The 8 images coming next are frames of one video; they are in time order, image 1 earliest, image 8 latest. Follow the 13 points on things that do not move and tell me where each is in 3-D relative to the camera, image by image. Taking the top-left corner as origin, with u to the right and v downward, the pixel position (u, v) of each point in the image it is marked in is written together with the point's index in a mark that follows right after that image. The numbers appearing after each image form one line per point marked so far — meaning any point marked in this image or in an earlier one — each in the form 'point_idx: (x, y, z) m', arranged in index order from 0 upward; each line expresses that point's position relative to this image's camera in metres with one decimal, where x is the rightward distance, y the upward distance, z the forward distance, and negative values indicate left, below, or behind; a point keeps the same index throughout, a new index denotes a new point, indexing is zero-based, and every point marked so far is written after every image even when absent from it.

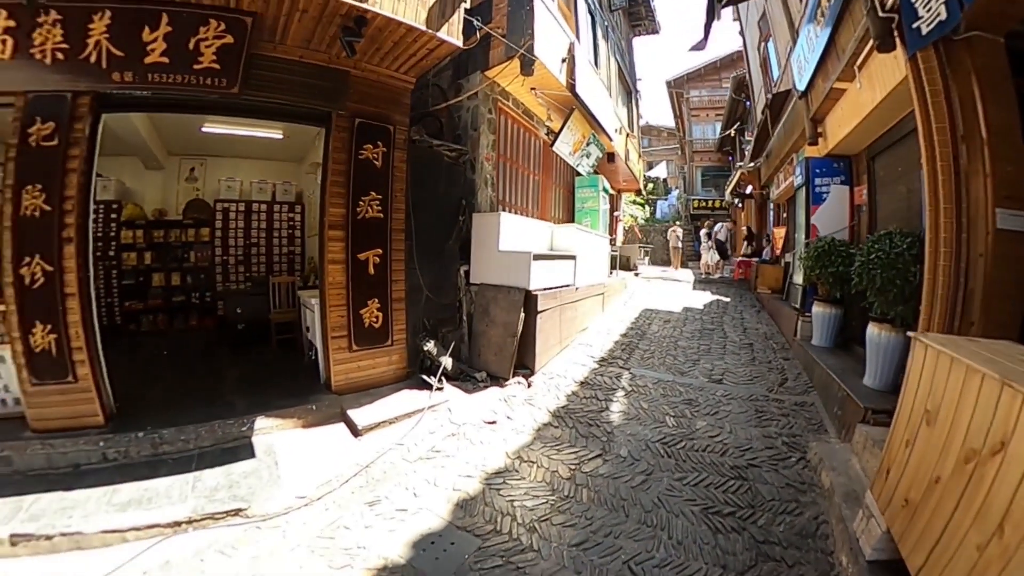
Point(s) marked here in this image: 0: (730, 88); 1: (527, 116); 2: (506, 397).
0: (+5.6, +5.0, +12.2) m
1: (+0.2, +2.3, +6.2) m
2: (-0.1, -1.0, +4.5) m
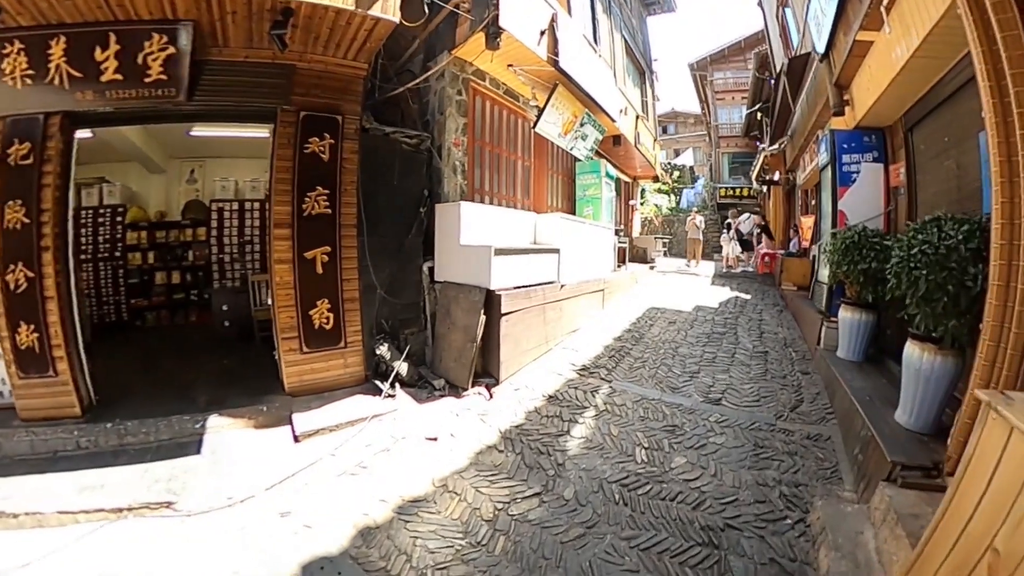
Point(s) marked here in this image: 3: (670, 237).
0: (+5.7, +5.1, +11.1) m
1: (-0.1, +2.3, +5.6) m
2: (-0.5, -1.1, +3.9) m
3: (+5.7, +1.9, +18.1) m
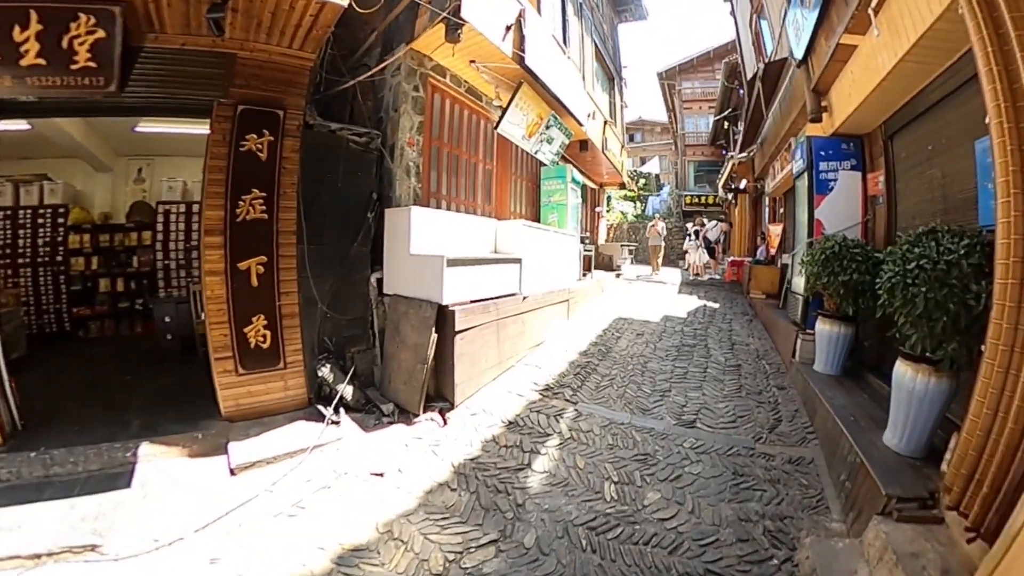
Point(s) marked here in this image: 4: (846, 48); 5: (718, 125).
0: (+5.0, +4.9, +11.1) m
1: (-0.5, +2.2, +5.3) m
2: (-0.8, -1.2, +3.5) m
3: (+4.6, +1.6, +18.1) m
4: (+2.3, +1.7, +3.3) m
5: (+6.2, +5.0, +14.3) m
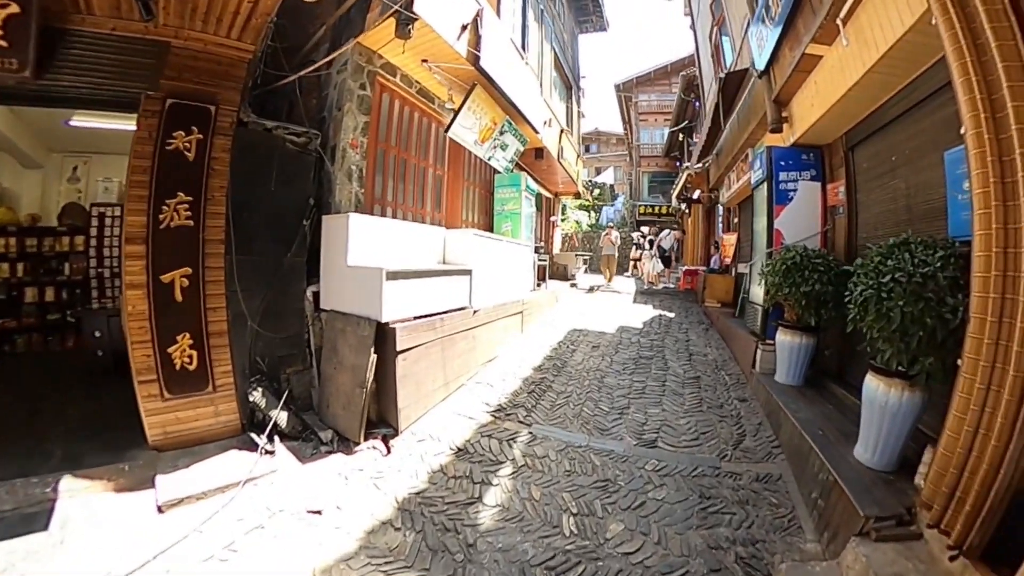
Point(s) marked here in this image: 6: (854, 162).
0: (+4.1, +4.8, +11.2) m
1: (-0.9, +2.0, +5.0) m
2: (-1.0, -1.3, +3.2) m
3: (+3.3, +1.4, +18.2) m
4: (+2.0, +1.6, +3.2) m
5: (+5.2, +4.8, +14.5) m
6: (+2.6, +1.0, +3.5) m
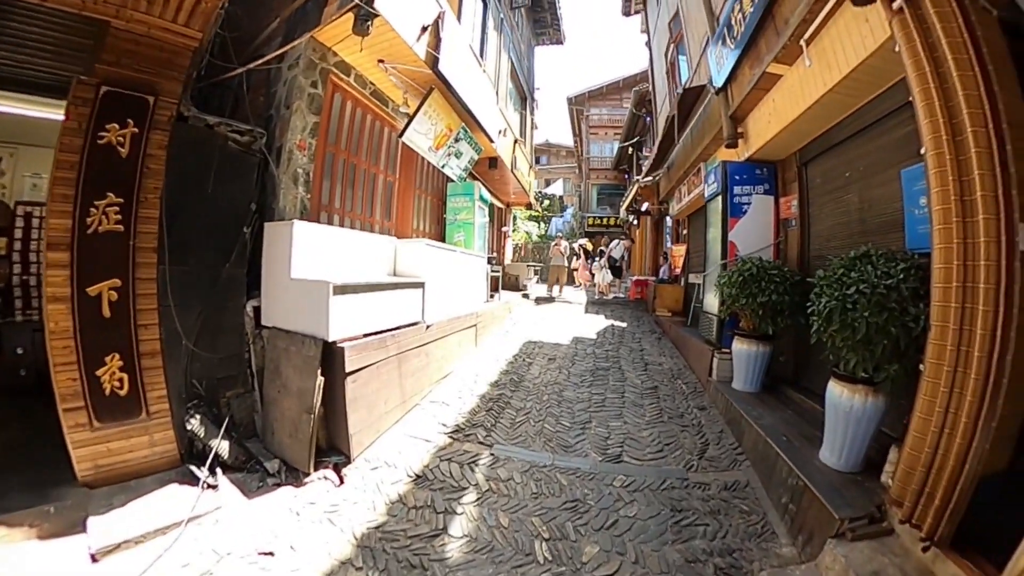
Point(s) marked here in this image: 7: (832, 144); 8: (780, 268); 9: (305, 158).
0: (+3.0, +4.6, +11.6) m
1: (-1.3, +1.9, +4.8) m
2: (-1.2, -1.3, +2.9) m
3: (+1.4, +1.0, +18.3) m
4: (+1.8, +1.5, +3.4) m
5: (+3.6, +4.5, +15.0) m
6: (+2.3, +0.9, +3.7) m
7: (+2.2, +1.0, +3.2) m
8: (+2.1, +0.2, +3.7) m
9: (-1.7, +1.1, +4.0) m
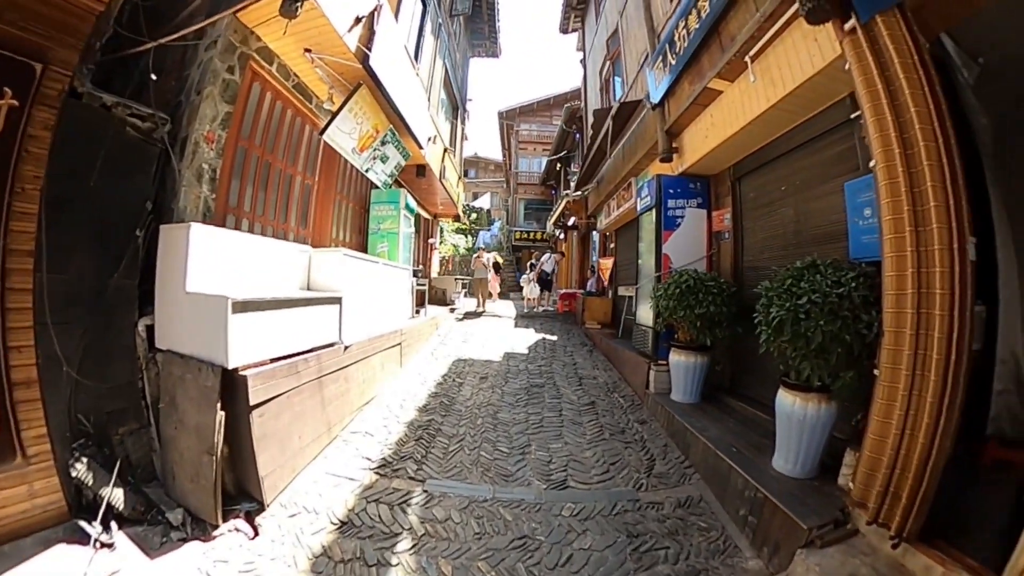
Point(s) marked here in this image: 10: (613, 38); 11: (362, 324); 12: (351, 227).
0: (+1.1, +4.3, +11.9) m
1: (-1.9, +1.8, +4.4) m
2: (-1.5, -1.4, +2.4) m
3: (-1.5, +0.5, +18.1) m
4: (+1.4, +1.5, +3.4) m
5: (+1.2, +4.1, +15.3) m
6: (+1.8, +0.8, +3.8) m
7: (+1.8, +1.0, +3.4) m
8: (+1.6, +0.1, +3.7) m
9: (-2.1, +1.0, +3.5) m
10: (+1.6, +3.8, +7.1) m
11: (-1.3, -0.3, +4.4) m
12: (-2.1, +0.8, +6.2) m
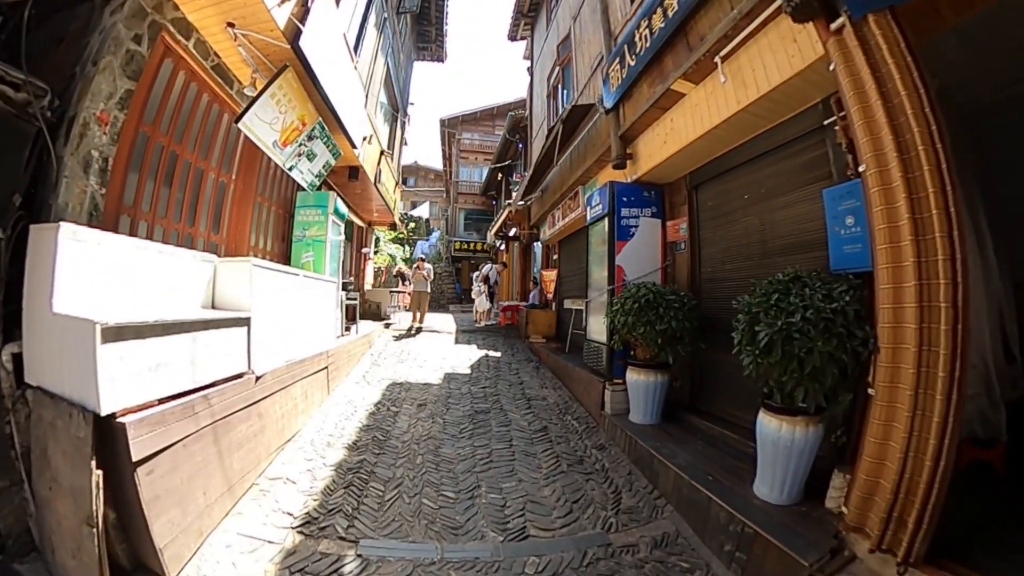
0: (-0.4, +3.9, +11.6) m
1: (-2.4, +1.7, +3.7) m
2: (-1.7, -1.5, +1.8) m
3: (-3.8, 0.0, +17.4) m
4: (+1.0, +1.4, +3.2) m
5: (-0.8, +3.7, +15.1) m
6: (+1.4, +0.7, +3.7) m
7: (+1.5, +0.9, +3.2) m
8: (+1.2, 0.0, +3.5) m
9: (-2.5, +0.9, +2.8) m
10: (+0.7, +3.6, +7.0) m
11: (-1.8, -0.4, +3.8) m
12: (-2.8, +0.6, +5.5) m
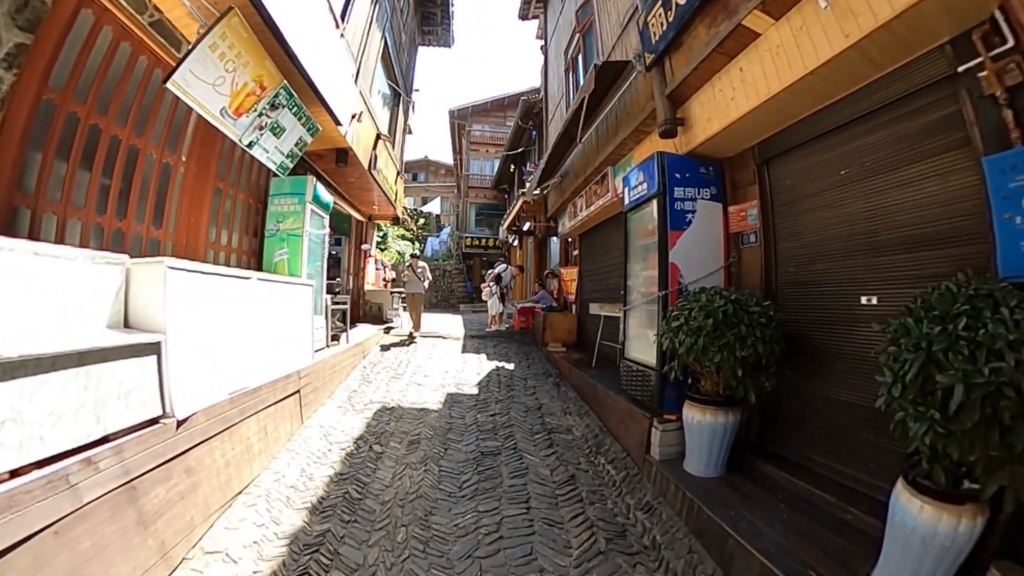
0: (-0.1, +4.0, +10.7) m
1: (-2.3, +1.6, +2.9) m
2: (-1.6, -1.6, +1.0) m
3: (-3.3, 0.0, +16.6) m
4: (+1.1, +1.3, +2.3) m
5: (-0.4, +3.7, +14.2) m
6: (+1.5, +0.7, +2.8) m
7: (+1.5, +0.8, +2.3) m
8: (+1.3, -0.1, +2.6) m
9: (-2.4, +0.8, +2.0) m
10: (+0.9, +3.6, +6.0) m
11: (-1.7, -0.5, +2.9) m
12: (-2.6, +0.6, +4.7) m
